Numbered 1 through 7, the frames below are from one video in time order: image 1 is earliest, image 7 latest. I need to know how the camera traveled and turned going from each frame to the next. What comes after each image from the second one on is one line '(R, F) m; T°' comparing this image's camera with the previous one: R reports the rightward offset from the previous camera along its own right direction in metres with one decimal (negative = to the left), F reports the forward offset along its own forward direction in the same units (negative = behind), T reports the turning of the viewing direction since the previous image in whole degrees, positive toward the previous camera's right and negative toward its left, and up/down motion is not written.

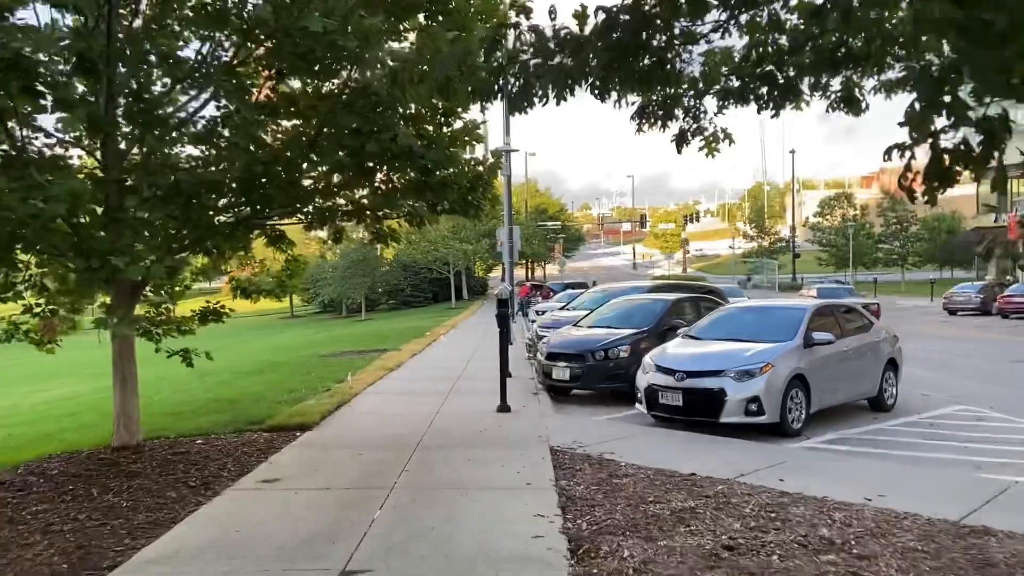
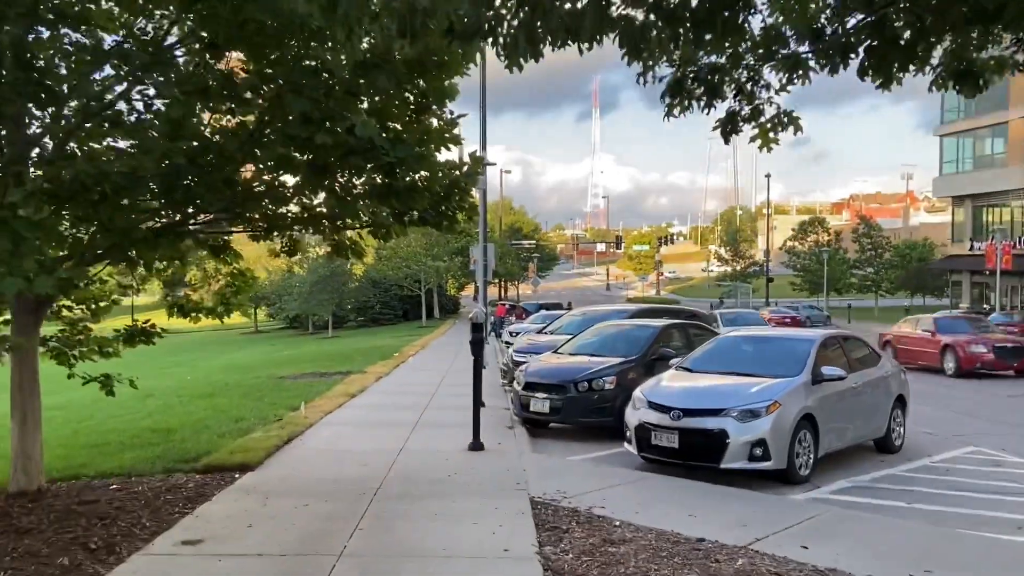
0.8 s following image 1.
(0.0, +1.1) m; +2°
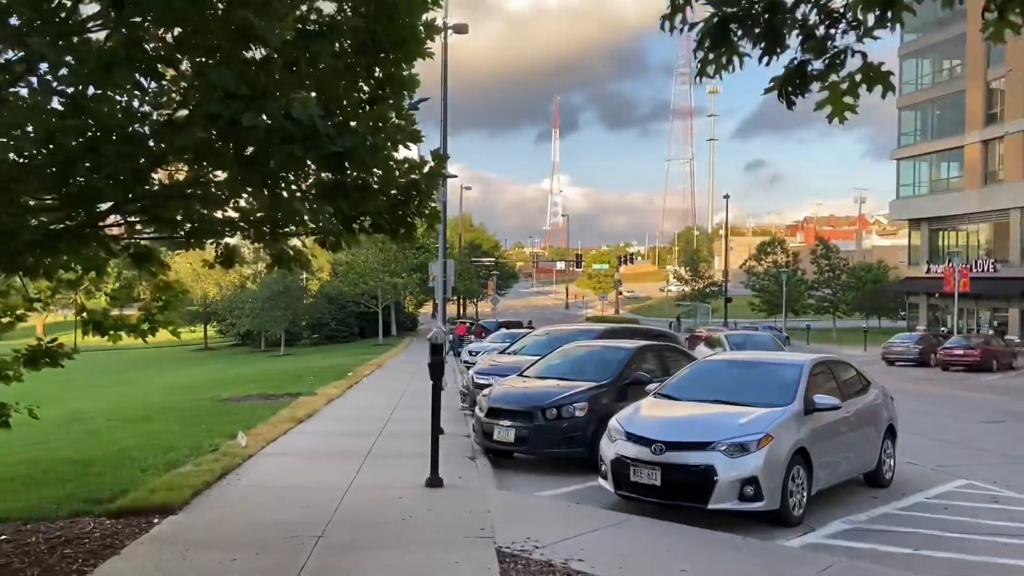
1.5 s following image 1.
(-0.1, +0.9) m; +3°
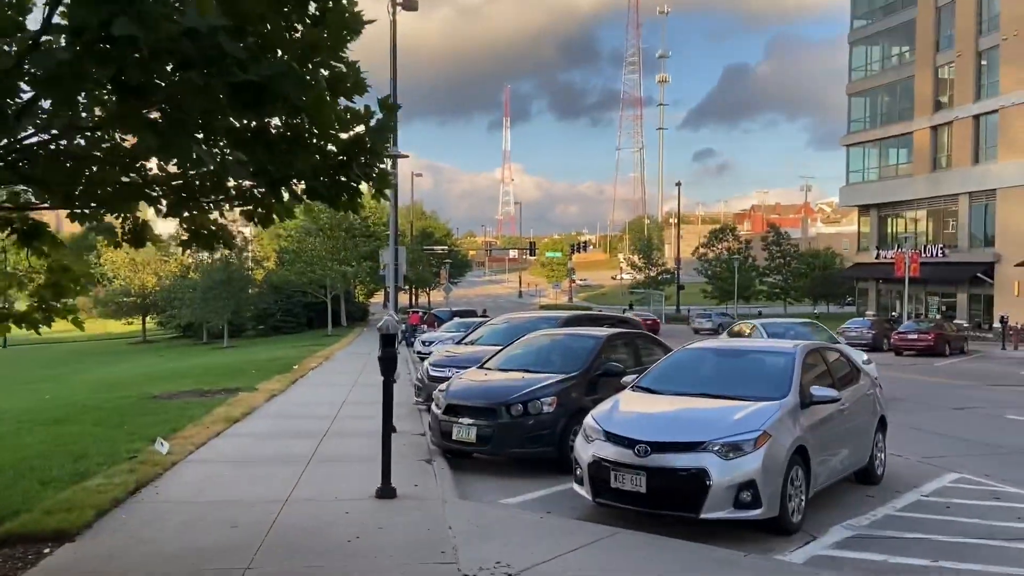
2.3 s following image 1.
(-0.1, +1.0) m; +3°
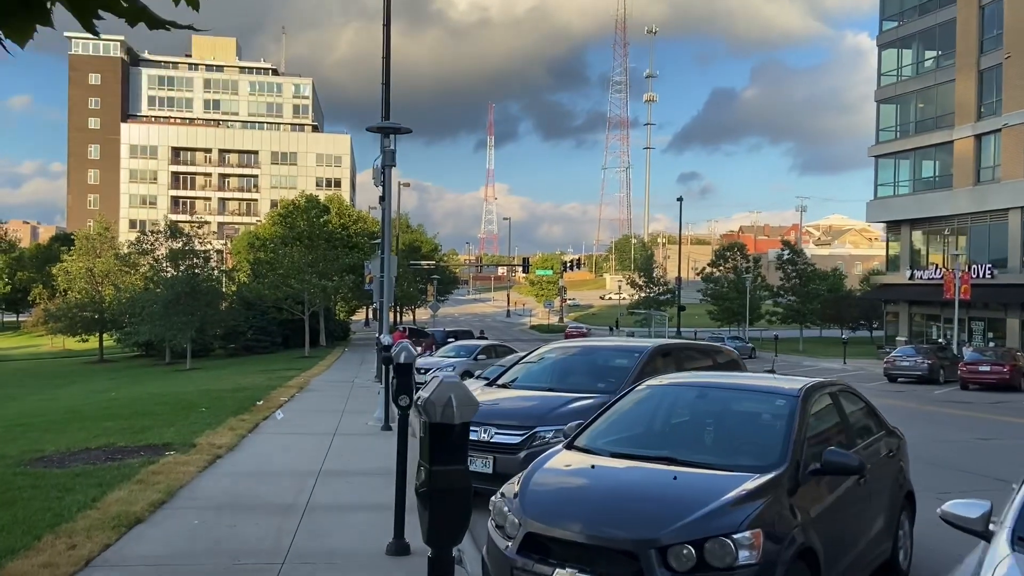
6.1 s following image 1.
(-0.9, +4.5) m; +1°
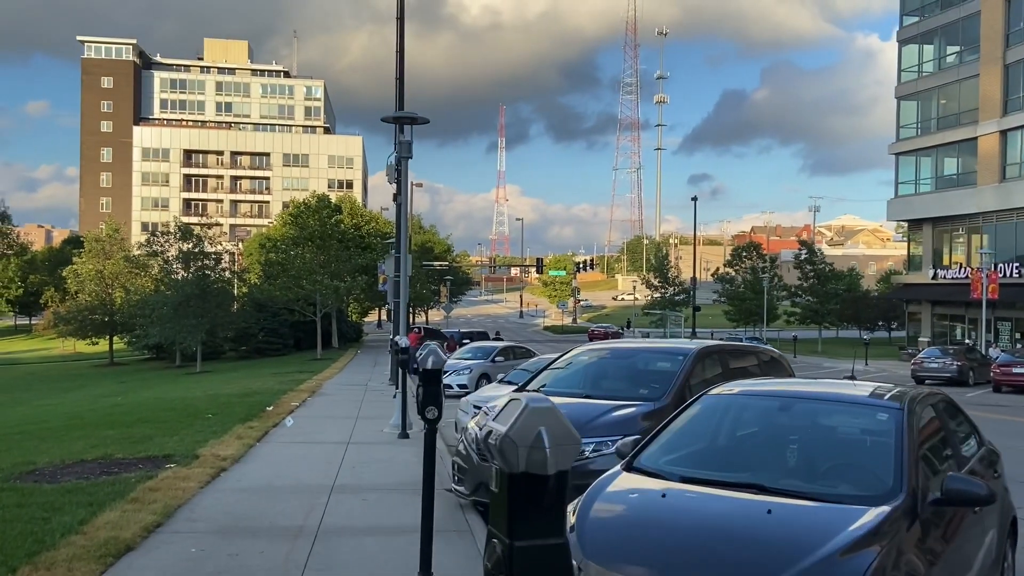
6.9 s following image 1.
(-0.2, +0.8) m; -1°
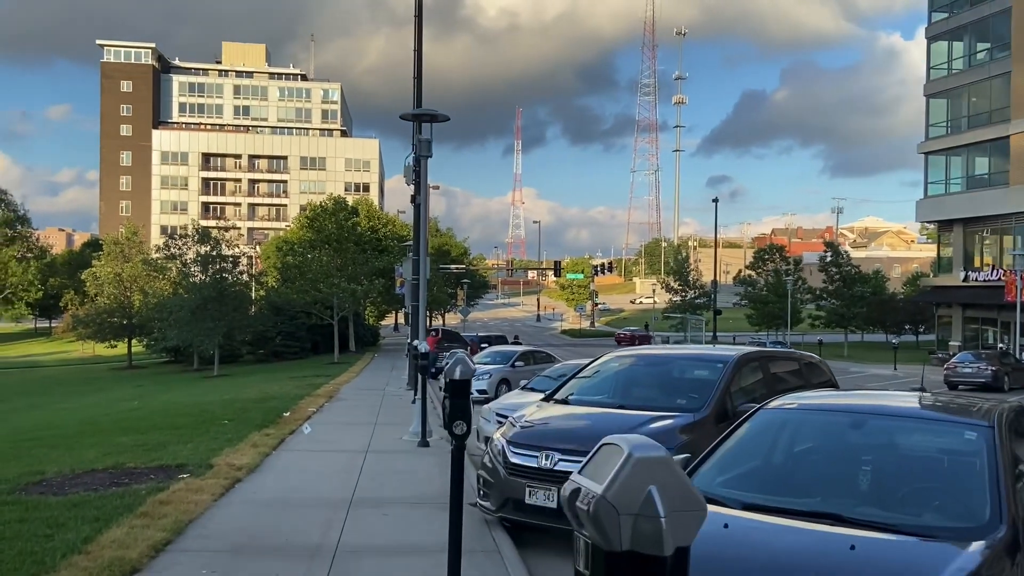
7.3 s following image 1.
(-0.1, +0.5) m; -1°
